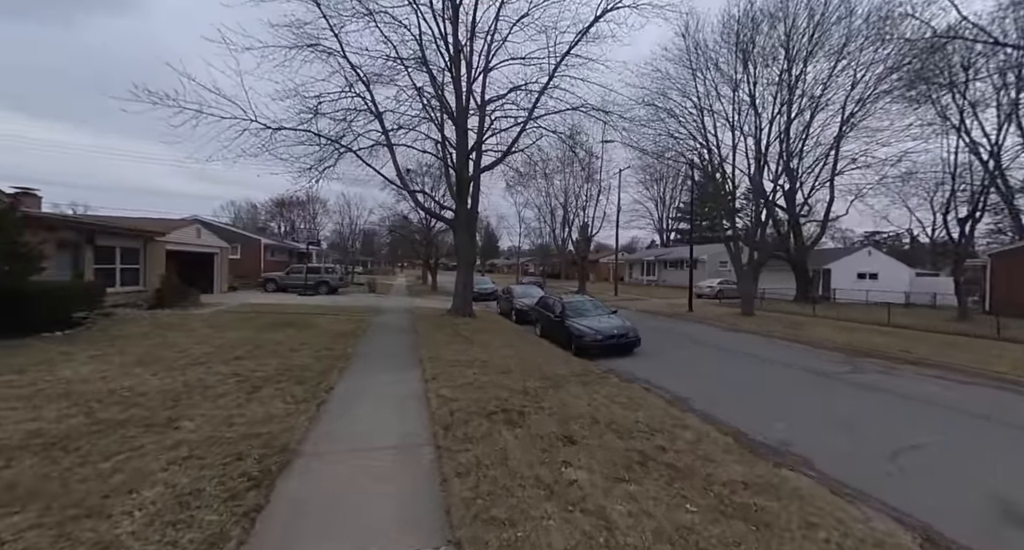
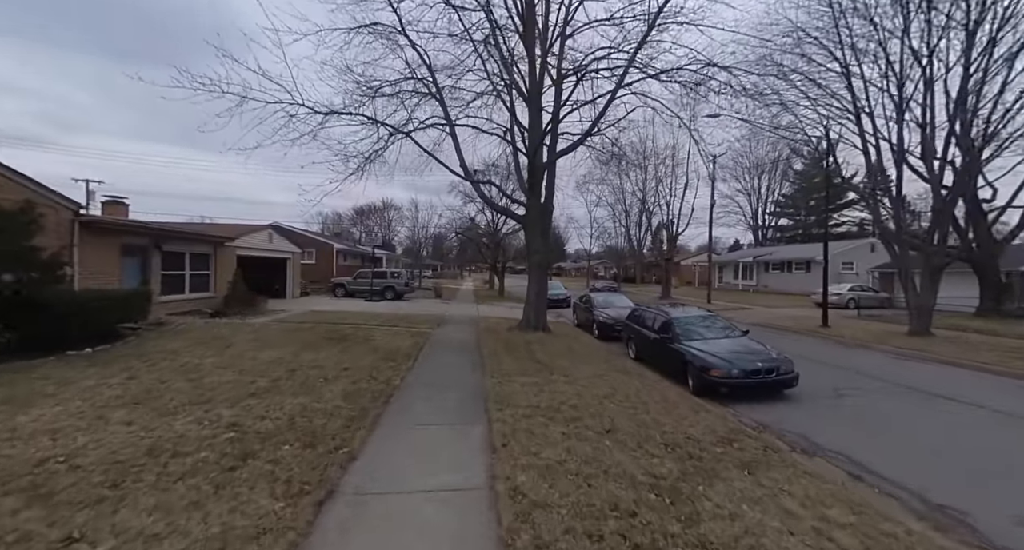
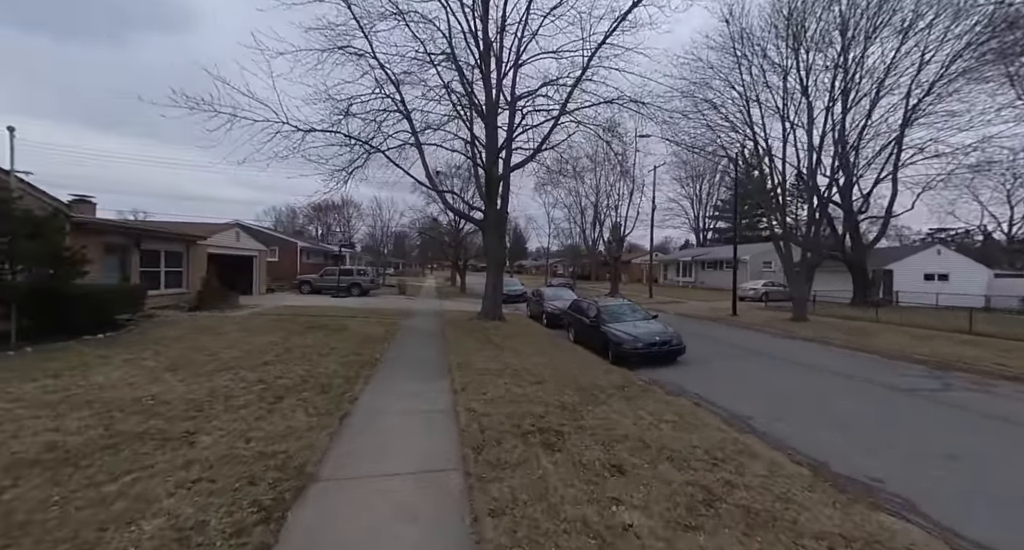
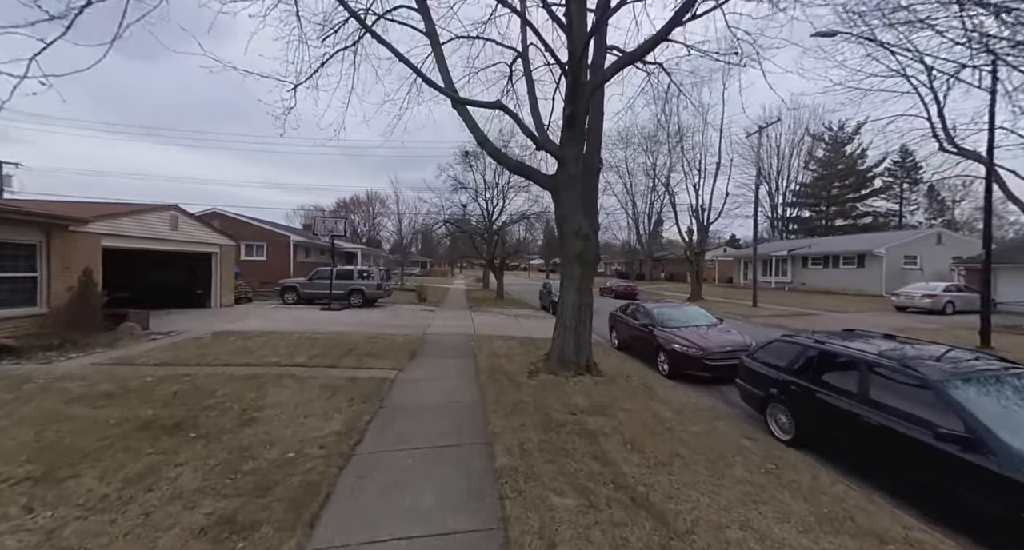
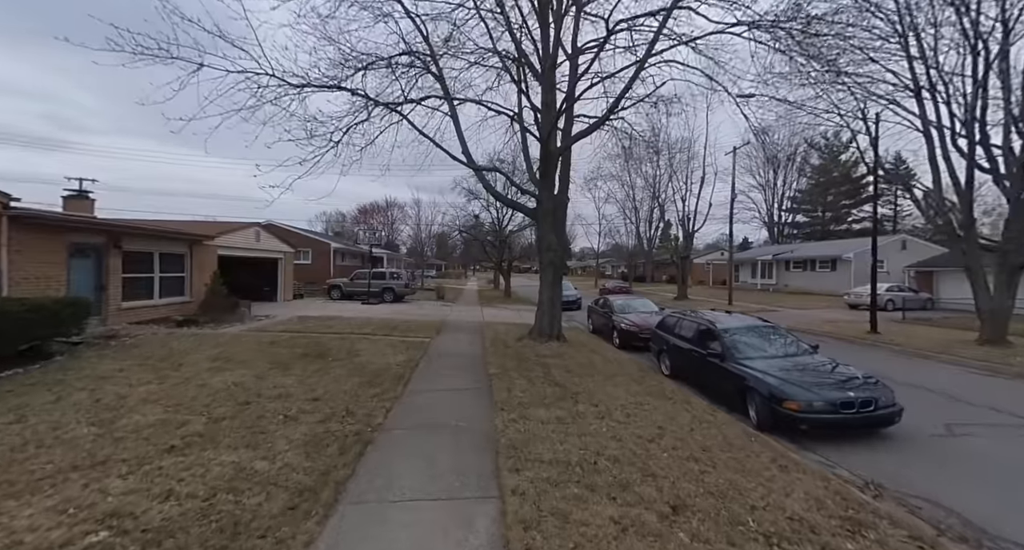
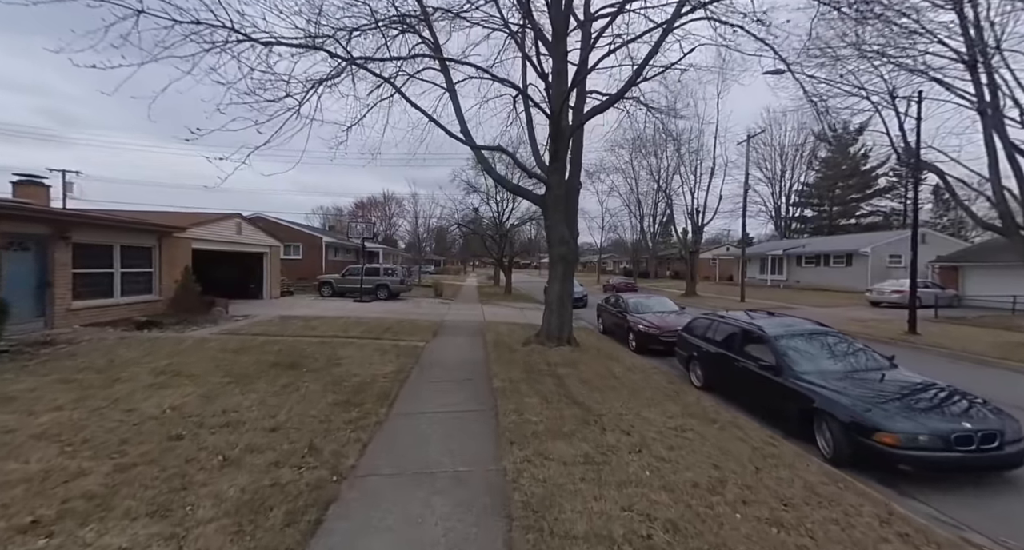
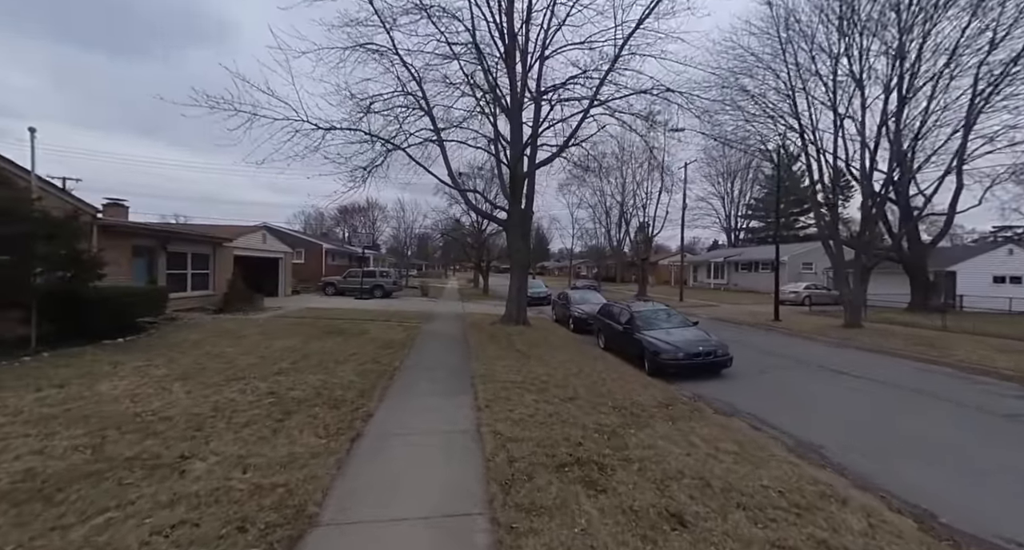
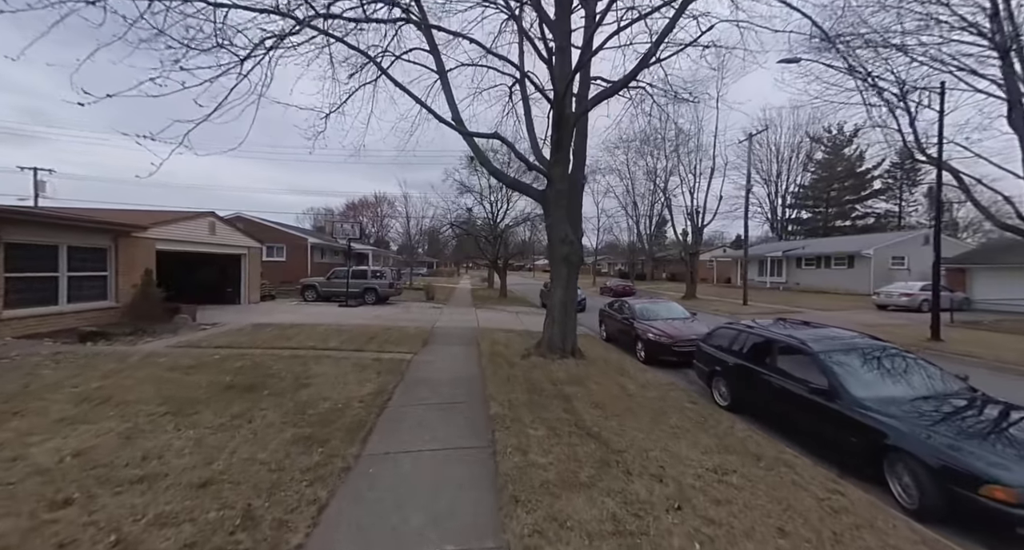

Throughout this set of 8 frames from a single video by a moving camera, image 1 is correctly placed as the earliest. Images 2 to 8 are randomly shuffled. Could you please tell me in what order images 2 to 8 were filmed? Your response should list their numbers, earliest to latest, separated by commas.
3, 7, 2, 5, 6, 8, 4
